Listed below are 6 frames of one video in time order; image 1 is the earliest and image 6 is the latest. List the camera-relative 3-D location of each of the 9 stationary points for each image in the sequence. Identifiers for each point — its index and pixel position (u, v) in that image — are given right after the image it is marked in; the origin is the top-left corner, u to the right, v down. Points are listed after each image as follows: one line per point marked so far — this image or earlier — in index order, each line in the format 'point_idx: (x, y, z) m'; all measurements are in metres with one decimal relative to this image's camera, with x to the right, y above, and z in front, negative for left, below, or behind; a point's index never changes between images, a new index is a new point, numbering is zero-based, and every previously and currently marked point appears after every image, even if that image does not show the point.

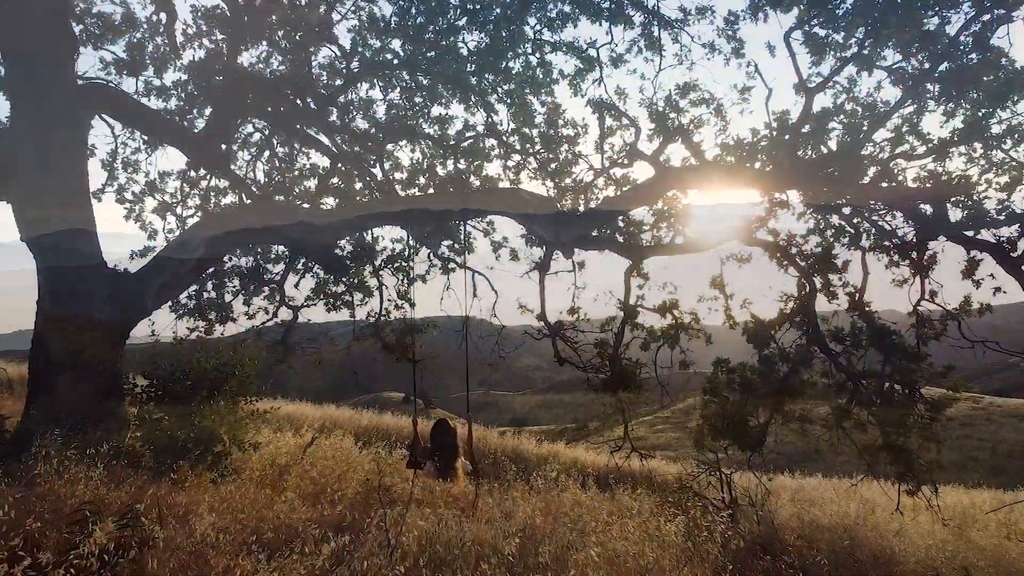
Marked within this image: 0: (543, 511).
0: (+0.6, -5.0, +6.8) m
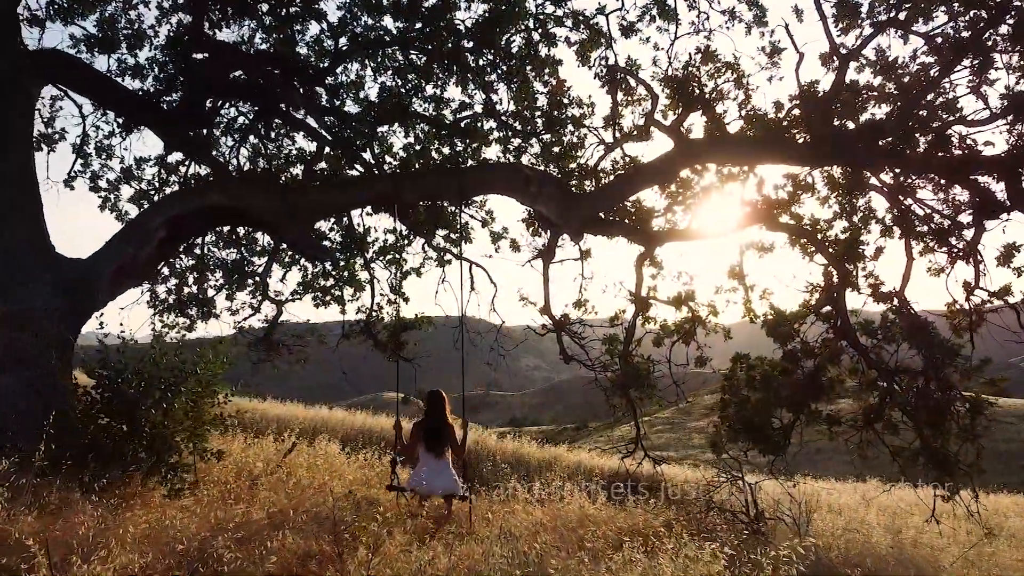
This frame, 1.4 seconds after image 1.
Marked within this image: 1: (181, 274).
0: (+0.6, -4.7, +6.1) m
1: (-11.9, +0.5, +11.3) m
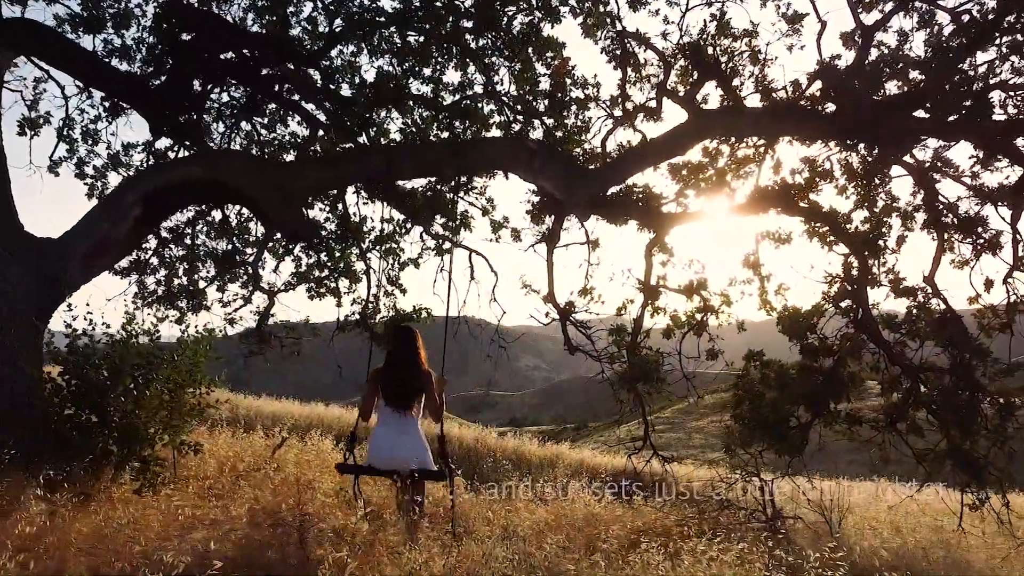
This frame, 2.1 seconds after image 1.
0: (+0.7, -4.4, +5.7) m
1: (-11.8, +0.8, +10.9) m
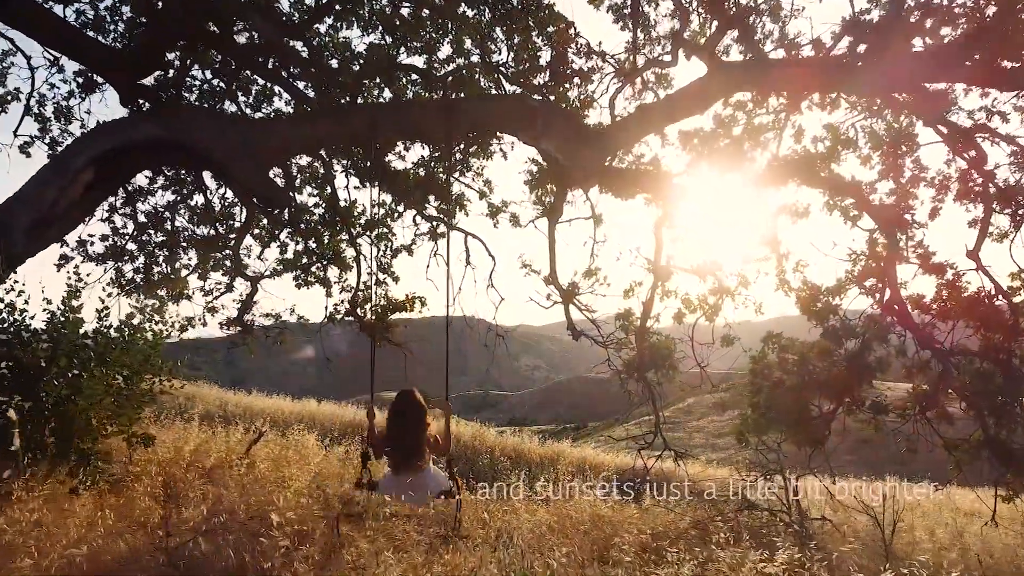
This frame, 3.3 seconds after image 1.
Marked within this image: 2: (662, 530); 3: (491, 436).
0: (+0.6, -4.0, +5.1) m
1: (-11.9, +1.2, +10.3) m
2: (+2.6, -4.1, +5.4) m
3: (-0.9, -6.2, +13.3) m
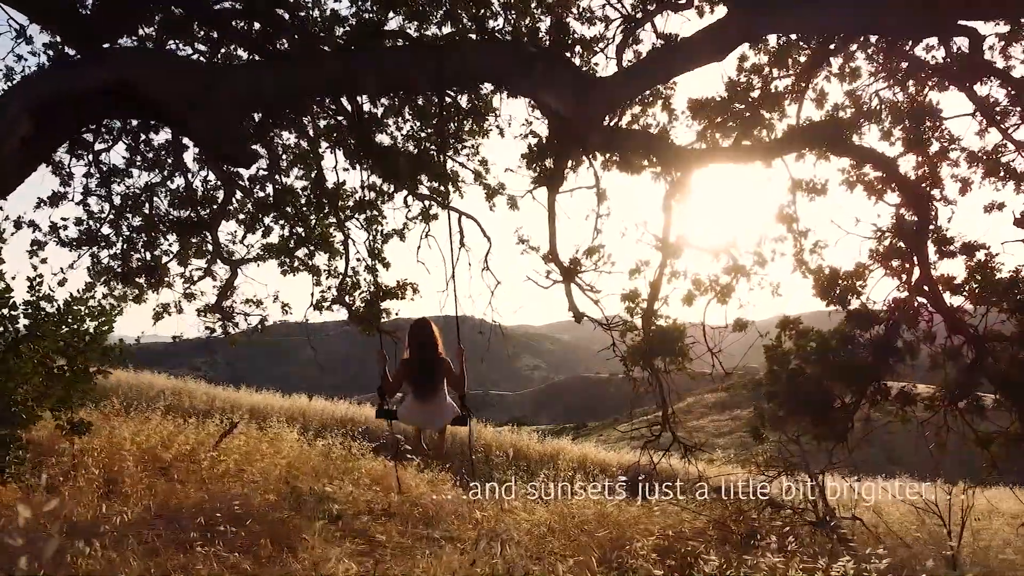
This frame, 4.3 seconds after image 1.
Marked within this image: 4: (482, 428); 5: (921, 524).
0: (+0.6, -3.6, +4.6) m
1: (-12.0, +1.6, +9.7) m
2: (+2.5, -3.7, +4.9) m
3: (-1.0, -5.8, +12.7) m
4: (-1.4, -5.8, +13.1) m
5: (+7.8, -4.5, +6.0) m
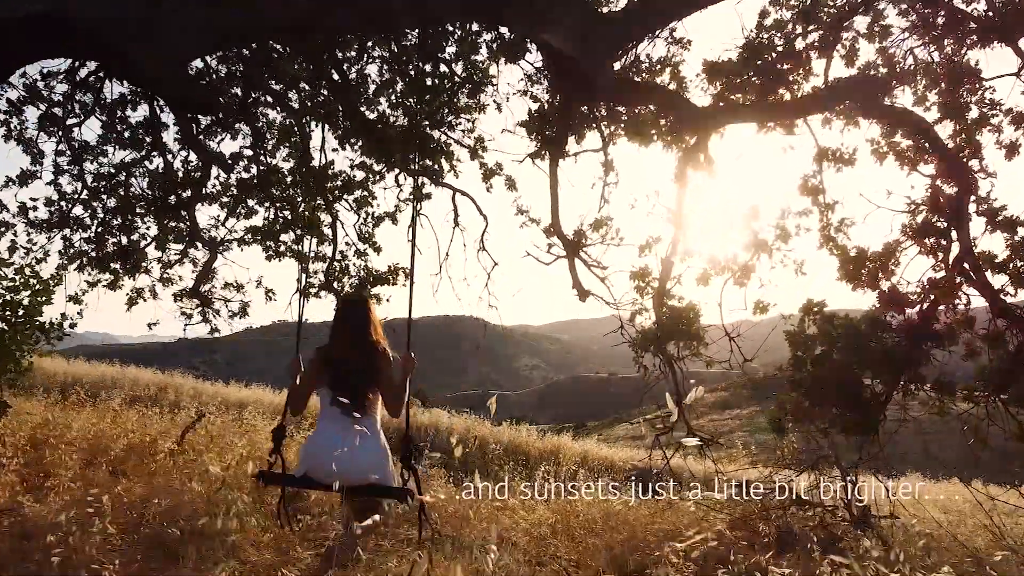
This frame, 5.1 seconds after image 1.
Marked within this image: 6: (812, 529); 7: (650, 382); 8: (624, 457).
0: (+0.5, -3.2, +4.0) m
1: (-12.0, +2.0, +9.2) m
2: (+2.5, -3.3, +4.3) m
3: (-1.0, -5.4, +12.2) m
4: (-1.4, -5.4, +12.6) m
5: (+7.8, -4.1, +5.5) m
6: (+4.4, -3.4, +4.5) m
7: (+2.6, -1.7, +5.9) m
8: (+4.0, -6.0, +11.1) m
